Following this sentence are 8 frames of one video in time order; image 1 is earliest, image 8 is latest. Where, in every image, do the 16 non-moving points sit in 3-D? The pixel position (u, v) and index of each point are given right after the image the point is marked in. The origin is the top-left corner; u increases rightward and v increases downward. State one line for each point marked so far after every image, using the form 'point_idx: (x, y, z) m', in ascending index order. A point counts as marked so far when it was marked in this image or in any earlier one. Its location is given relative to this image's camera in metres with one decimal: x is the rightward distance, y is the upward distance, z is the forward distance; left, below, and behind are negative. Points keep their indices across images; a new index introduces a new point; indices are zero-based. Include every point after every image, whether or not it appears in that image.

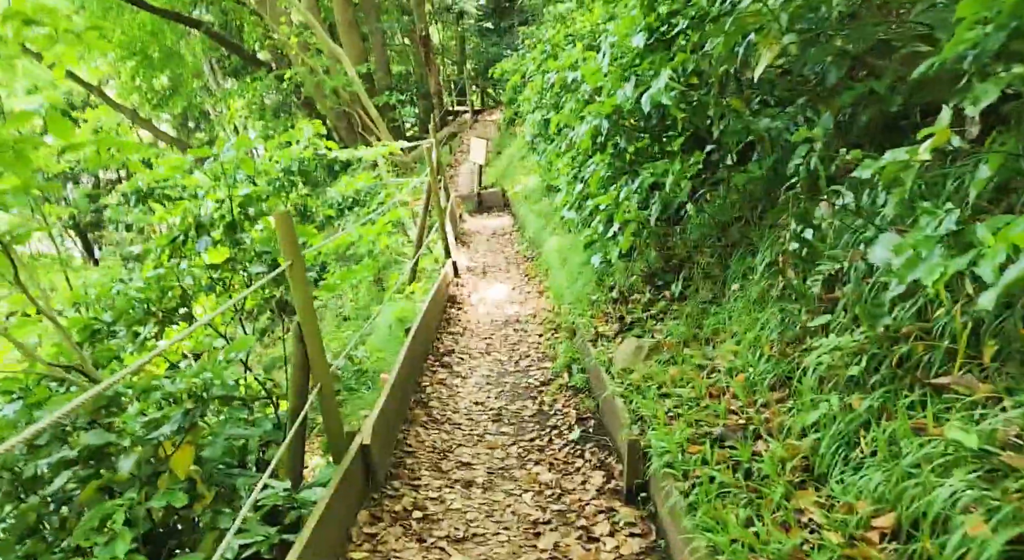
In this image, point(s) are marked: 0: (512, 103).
0: (0.0, +3.0, +13.7) m
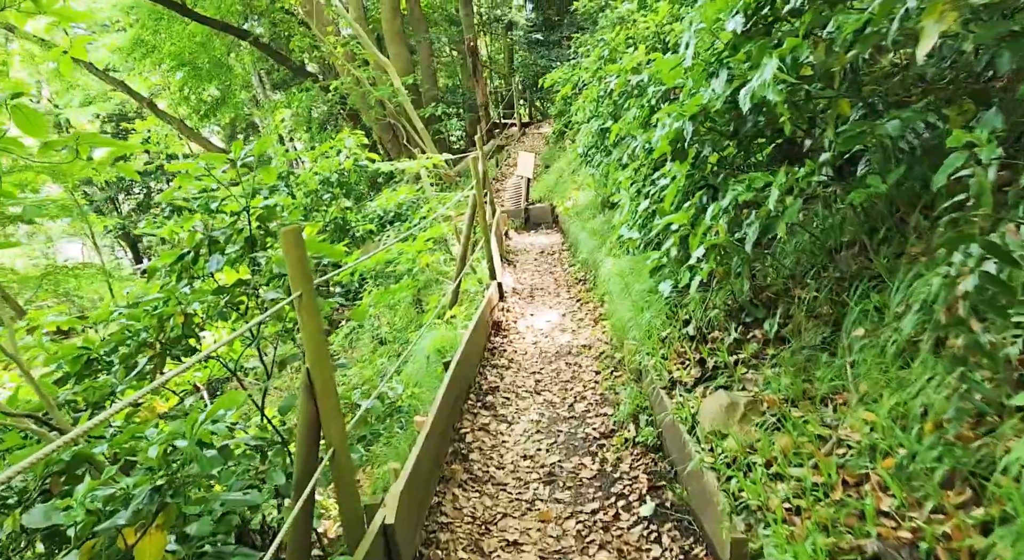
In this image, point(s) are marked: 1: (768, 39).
0: (+0.8, +2.7, +13.1) m
1: (+0.9, +0.9, +3.0) m
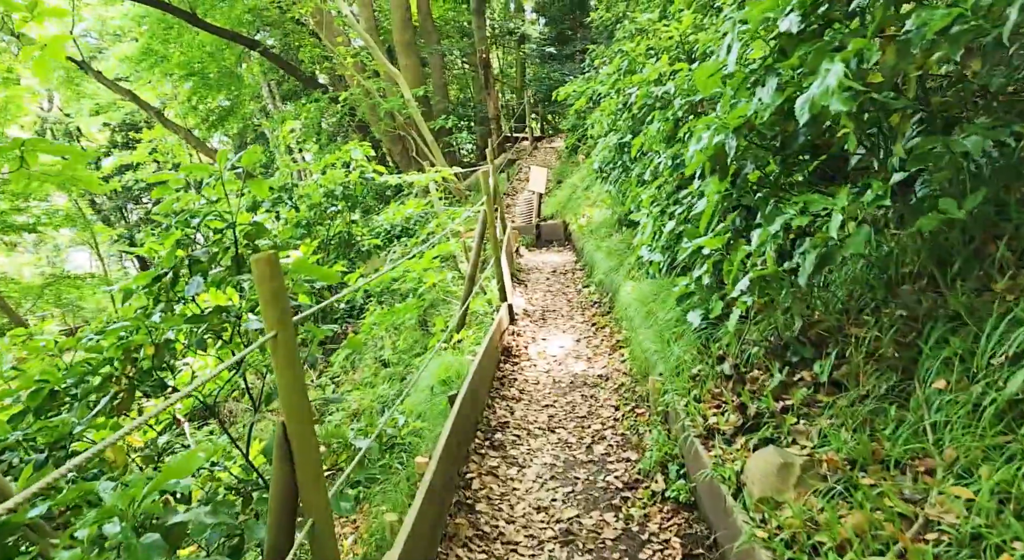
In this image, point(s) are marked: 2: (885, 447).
0: (+1.0, +2.4, +12.7) m
1: (+1.0, +0.8, +2.6) m
2: (+1.1, -0.5, +2.5) m
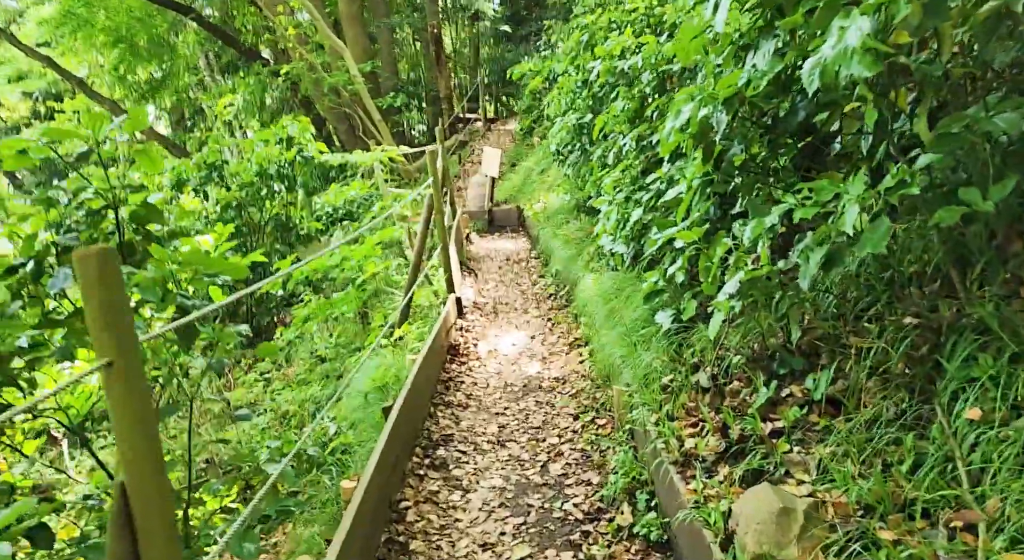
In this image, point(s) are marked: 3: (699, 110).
0: (+0.3, +2.6, +12.2) m
1: (+0.9, +0.8, +2.1) m
2: (+1.0, -0.5, +2.1) m
3: (+0.6, +0.5, +2.5) m
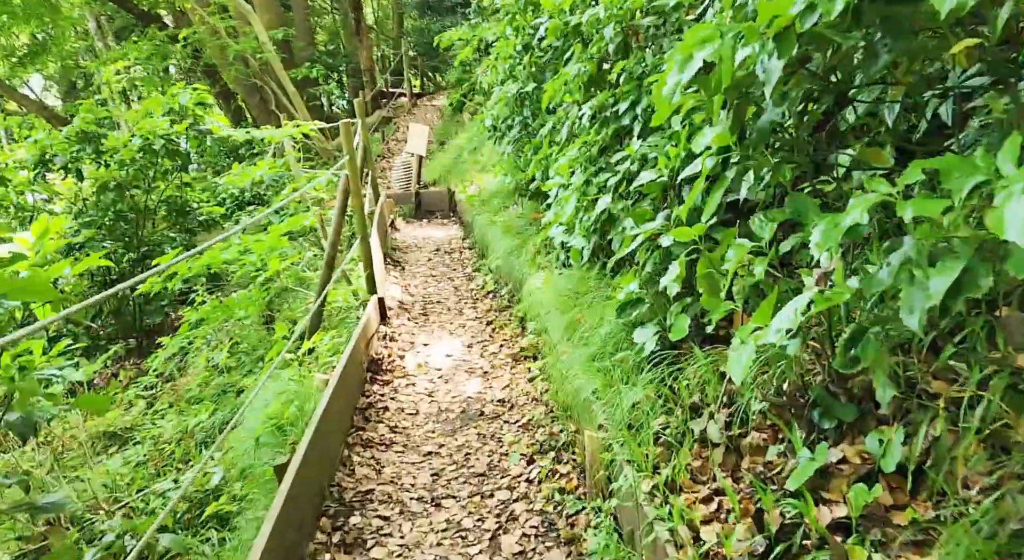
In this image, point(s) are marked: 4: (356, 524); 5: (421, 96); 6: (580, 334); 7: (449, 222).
0: (-0.7, +2.7, +11.3) m
1: (+0.8, +0.7, +1.4) m
2: (+0.9, -0.6, +1.3) m
3: (+0.5, +0.5, +1.7) m
4: (-0.5, -0.8, +2.6) m
5: (-1.8, +3.6, +16.0) m
6: (+0.3, -0.2, +3.1) m
7: (-0.7, +0.6, +8.6) m
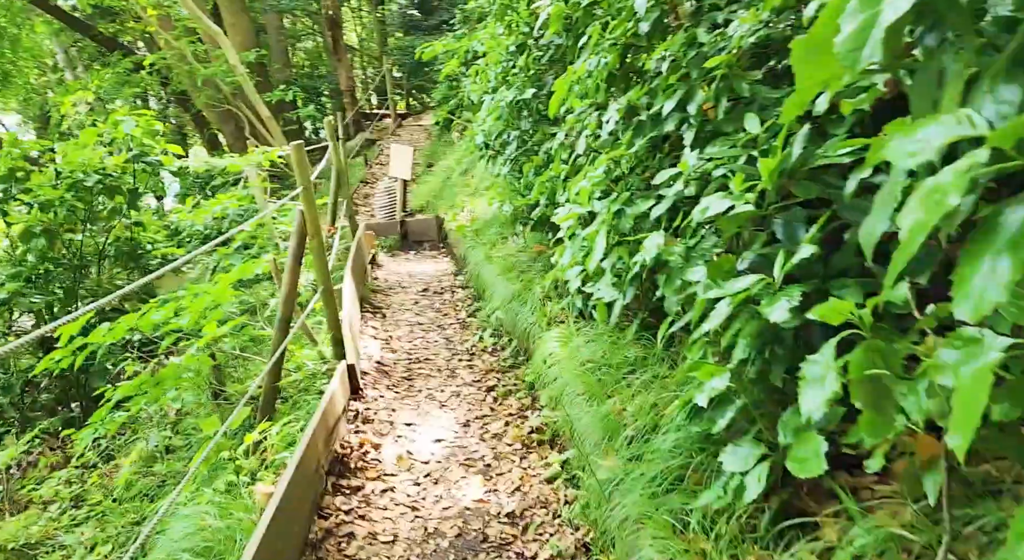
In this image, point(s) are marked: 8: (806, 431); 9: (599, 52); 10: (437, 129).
0: (-0.8, +2.3, +10.4) m
1: (+0.8, +0.5, +0.4) m
2: (+1.0, -0.7, +0.3) m
3: (+0.5, +0.3, +0.7) m
4: (-0.4, -1.0, +1.5) m
5: (-2.0, +3.0, +15.0) m
6: (+0.3, -0.4, +2.1) m
7: (-0.7, +0.2, +7.6) m
8: (+0.6, -0.3, +1.5) m
9: (+0.3, +0.8, +3.0) m
10: (-1.0, +2.1, +11.2) m
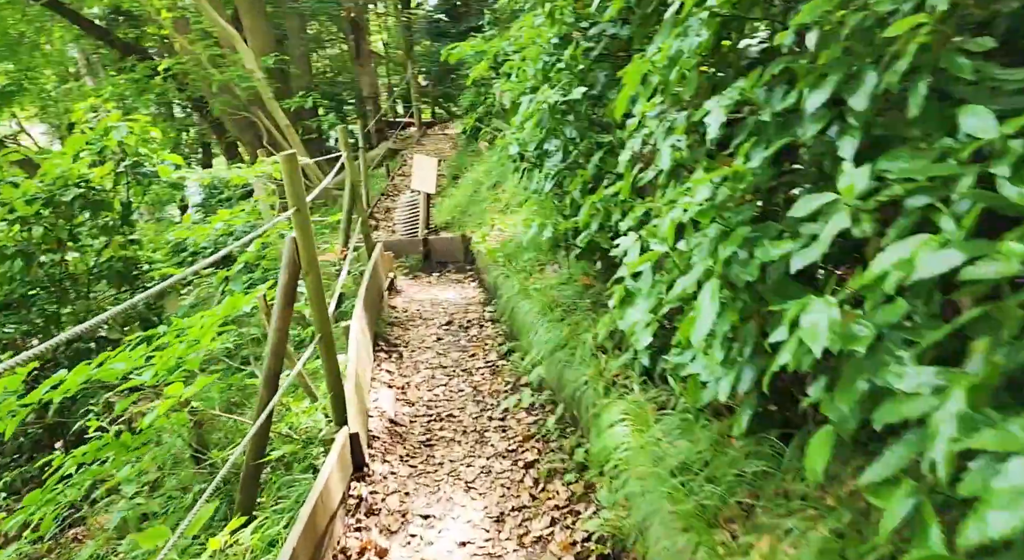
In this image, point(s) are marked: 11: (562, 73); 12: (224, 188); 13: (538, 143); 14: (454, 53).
0: (-0.4, +2.0, +9.6) m
1: (+0.8, +0.4, -0.5) m
2: (+1.0, -0.9, -0.6) m
3: (+0.5, +0.2, -0.1) m
4: (-0.3, -1.2, +0.7) m
5: (-1.4, +2.7, +14.3) m
6: (+0.4, -0.6, +1.3) m
7: (-0.4, 0.0, +6.8) m
8: (+0.7, -0.4, +0.6) m
9: (+0.5, +0.7, +2.2) m
10: (-0.6, +1.8, +10.4) m
11: (+0.2, +1.0, +3.8) m
12: (-2.6, +0.8, +7.3) m
13: (+0.1, +0.7, +4.4) m
14: (-0.6, +2.1, +7.7) m
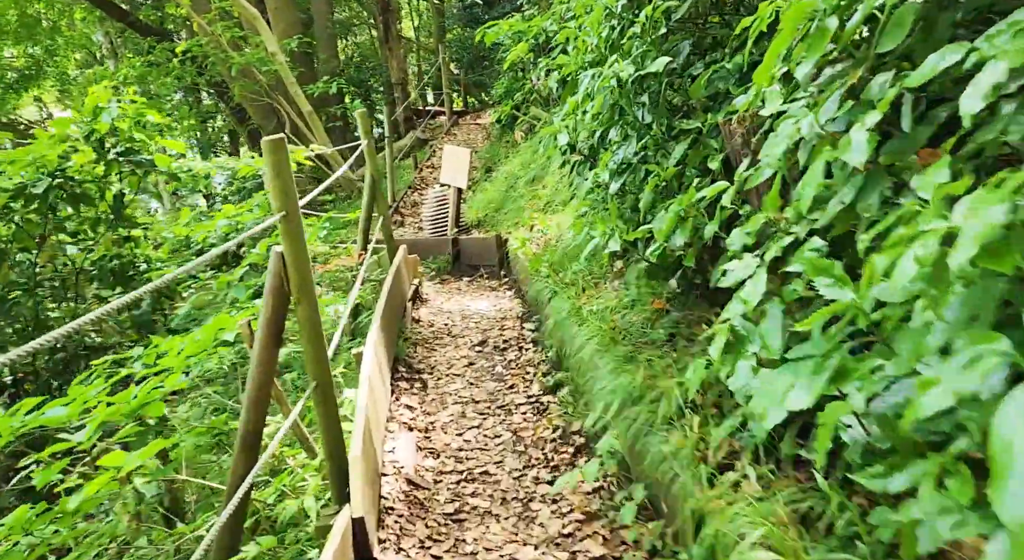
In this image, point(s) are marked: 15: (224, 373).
0: (0.0, +2.0, +8.7) m
1: (+0.9, +0.3, -1.3) m
2: (+1.1, -1.0, -1.4) m
3: (+0.6, 0.0, -1.0) m
4: (-0.3, -1.3, -0.1) m
5: (-0.8, +2.7, +13.5) m
6: (+0.5, -0.7, +0.4) m
7: (-0.1, 0.0, +6.0) m
8: (+0.7, -0.6, -0.2) m
9: (+0.6, +0.6, +1.3) m
10: (-0.2, +1.8, +9.6) m
11: (+0.5, +0.9, +2.9) m
12: (-2.3, +0.8, +6.6) m
13: (+0.4, +0.7, +3.5) m
14: (-0.2, +2.1, +6.8) m
15: (-1.1, -0.5, +3.4) m
